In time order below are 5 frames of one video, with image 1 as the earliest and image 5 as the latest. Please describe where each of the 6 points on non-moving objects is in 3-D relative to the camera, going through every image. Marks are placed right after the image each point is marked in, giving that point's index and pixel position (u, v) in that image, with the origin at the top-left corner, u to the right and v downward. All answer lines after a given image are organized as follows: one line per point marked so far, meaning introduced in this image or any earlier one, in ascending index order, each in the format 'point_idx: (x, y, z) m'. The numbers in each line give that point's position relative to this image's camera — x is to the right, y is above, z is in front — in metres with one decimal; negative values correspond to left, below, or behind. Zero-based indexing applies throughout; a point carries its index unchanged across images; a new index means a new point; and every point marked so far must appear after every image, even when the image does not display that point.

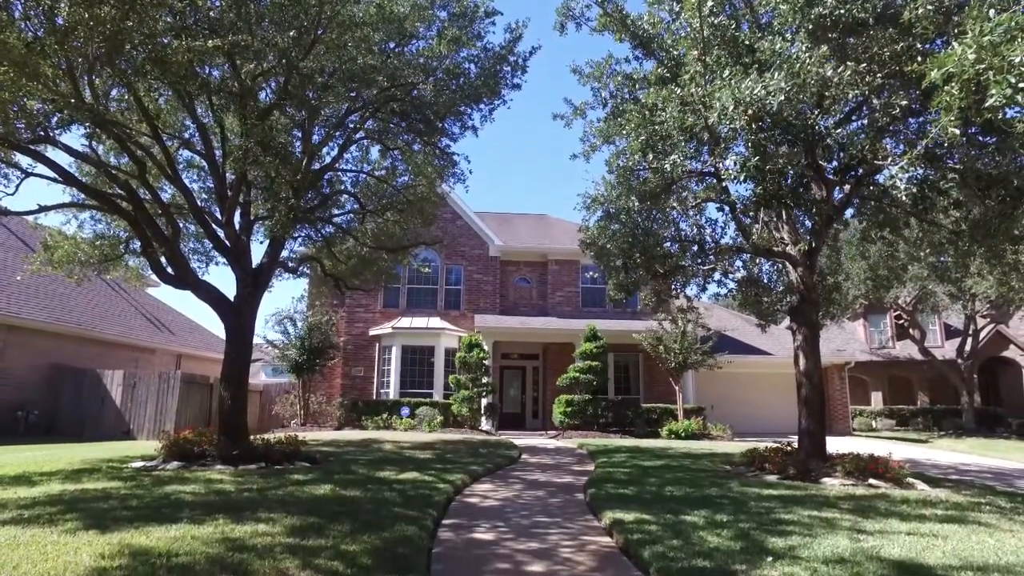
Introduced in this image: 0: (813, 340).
0: (+5.0, -0.9, +11.3) m
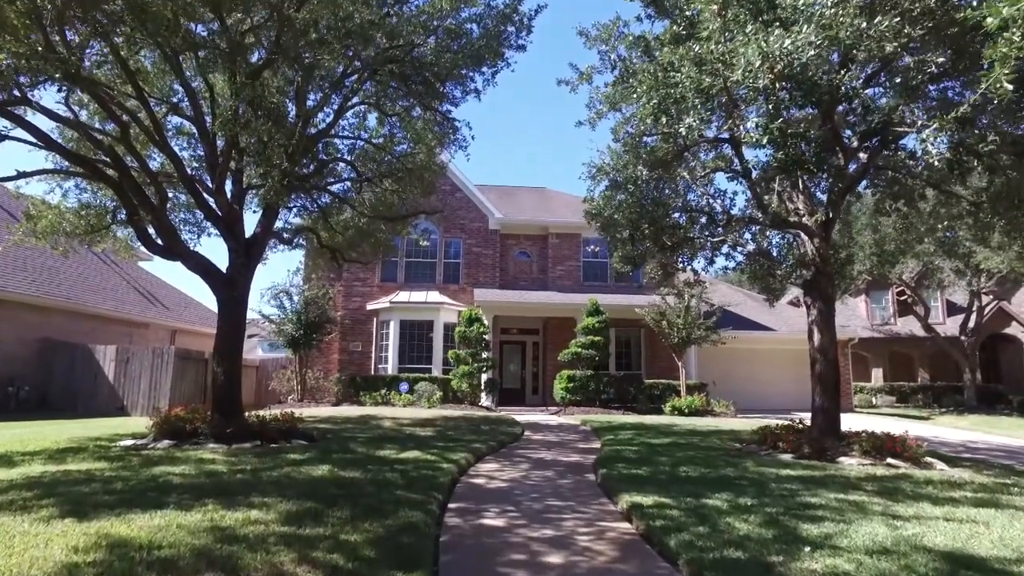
0: (+5.0, -0.4, +10.9) m
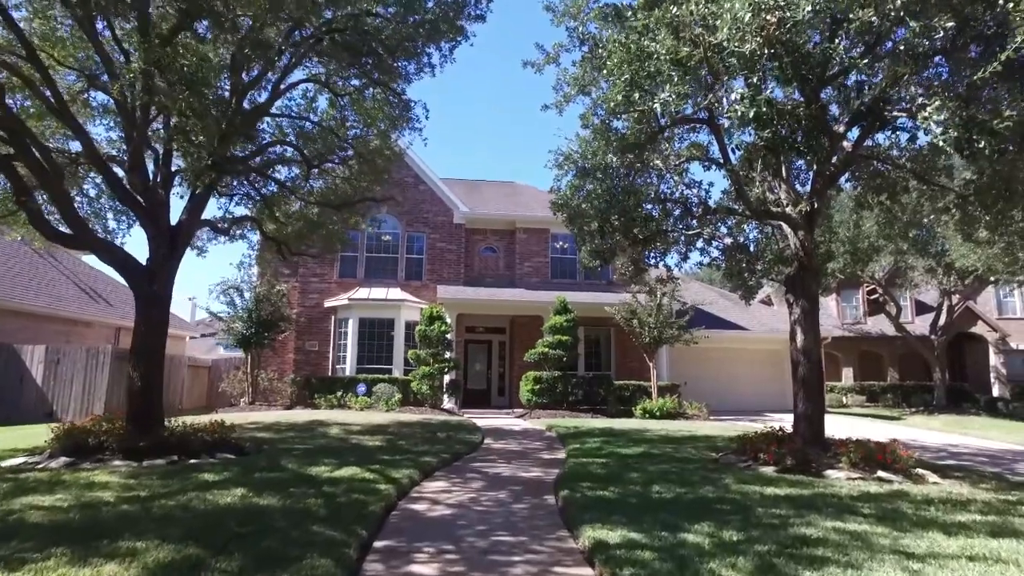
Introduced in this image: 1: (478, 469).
0: (+4.4, -0.4, +10.1) m
1: (-0.4, -2.3, +8.7) m
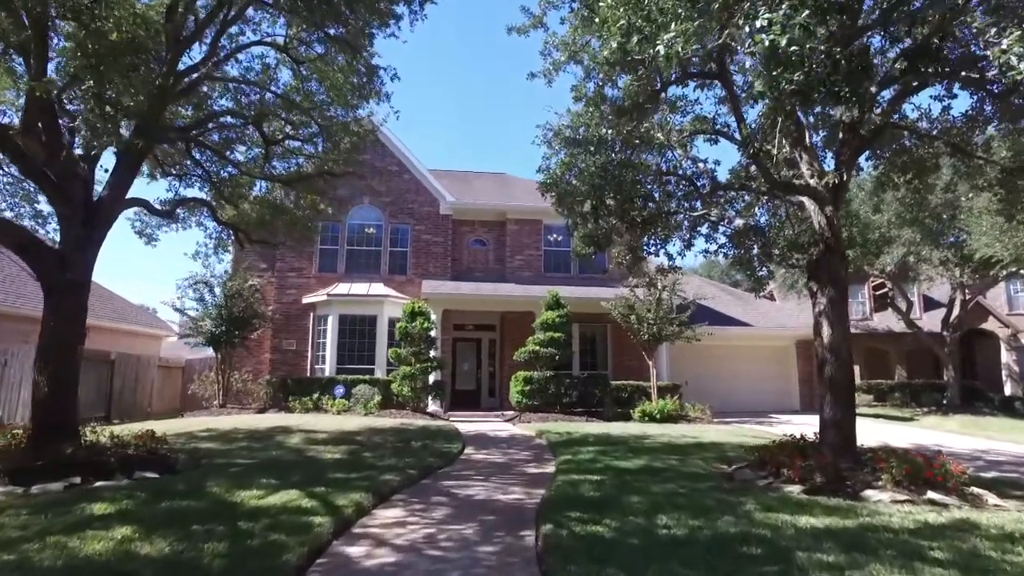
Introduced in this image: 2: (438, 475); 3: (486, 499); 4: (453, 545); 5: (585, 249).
0: (+4.1, -0.2, +8.7) m
1: (-0.7, -2.2, +7.3) m
2: (-0.9, -2.3, +8.5) m
3: (-0.3, -2.1, +6.9) m
4: (-0.4, -1.9, +5.1) m
5: (+1.2, +0.7, +11.3) m
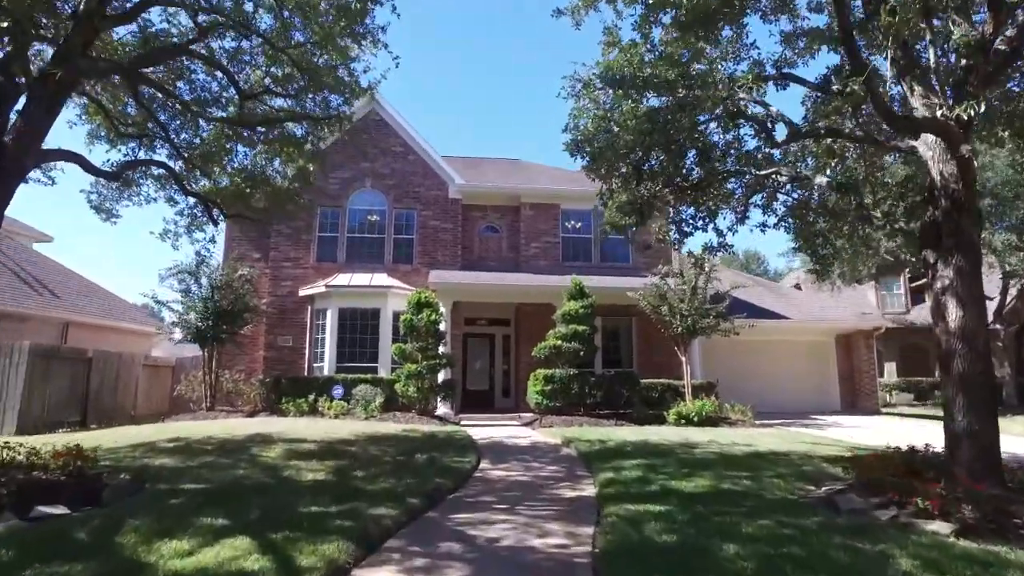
0: (+4.4, +0.1, +6.6) m
1: (-0.4, -1.9, +5.3) m
2: (-0.6, -2.0, +6.5) m
3: (0.0, -1.8, +4.9) m
4: (-0.2, -1.6, +3.1) m
5: (+1.5, +1.0, +9.3) m
